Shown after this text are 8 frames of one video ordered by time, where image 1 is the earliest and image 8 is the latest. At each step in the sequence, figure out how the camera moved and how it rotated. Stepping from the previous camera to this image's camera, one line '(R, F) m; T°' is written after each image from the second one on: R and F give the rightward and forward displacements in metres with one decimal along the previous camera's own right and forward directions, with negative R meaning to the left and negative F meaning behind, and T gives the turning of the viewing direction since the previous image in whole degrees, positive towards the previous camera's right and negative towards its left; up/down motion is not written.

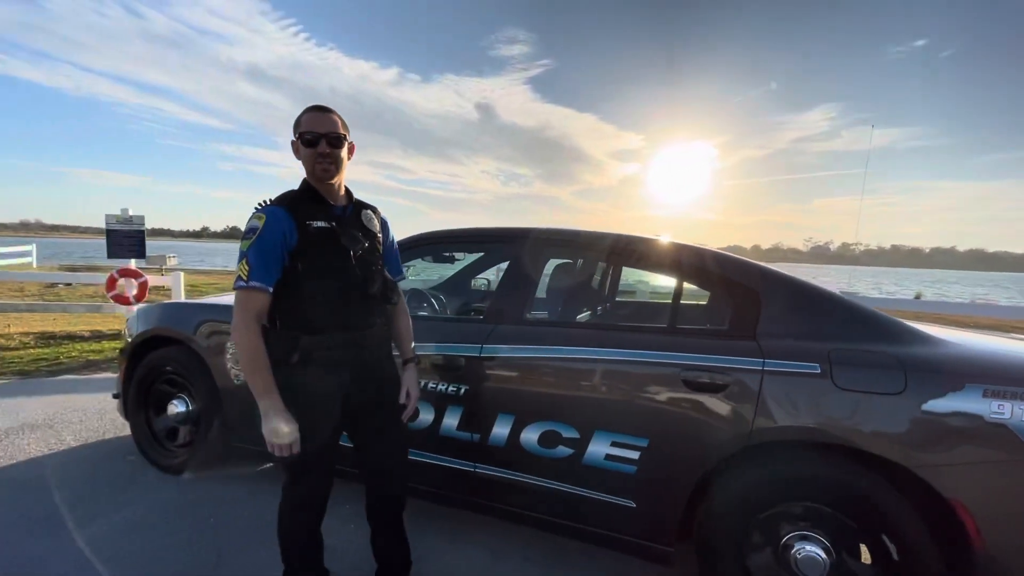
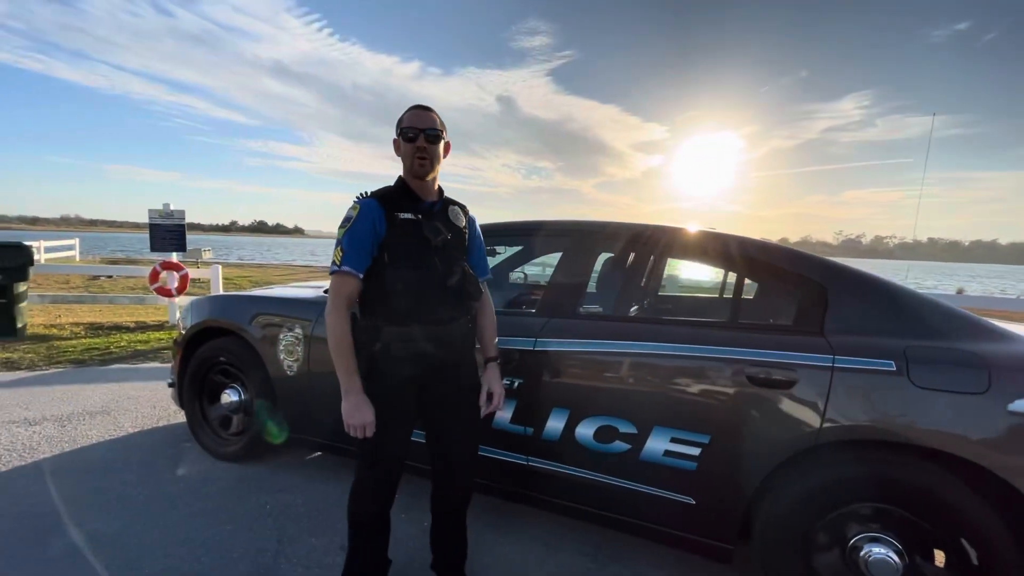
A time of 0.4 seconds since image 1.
(-0.2, 0.0) m; -3°
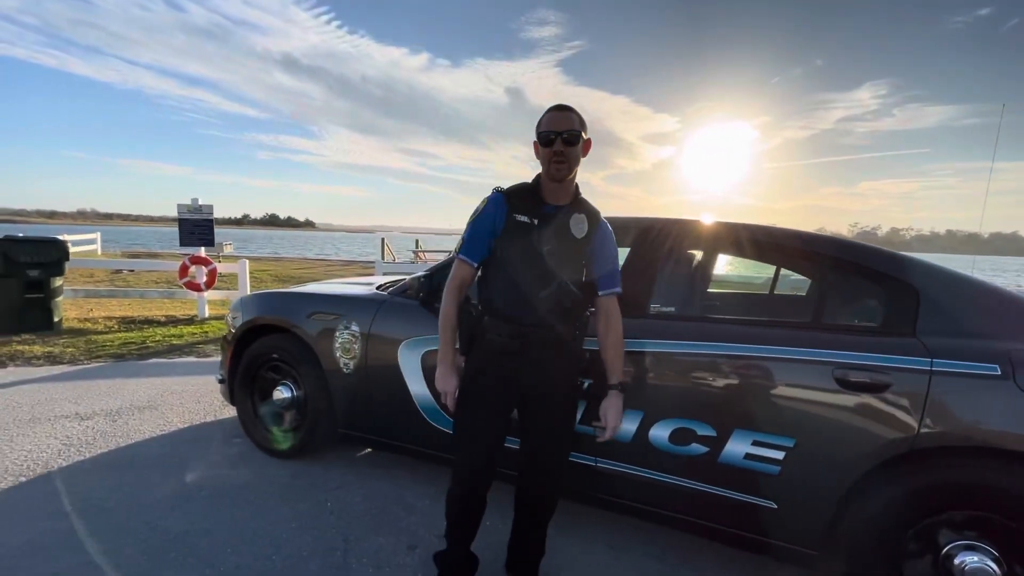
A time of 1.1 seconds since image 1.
(-0.3, 0.0) m; -1°
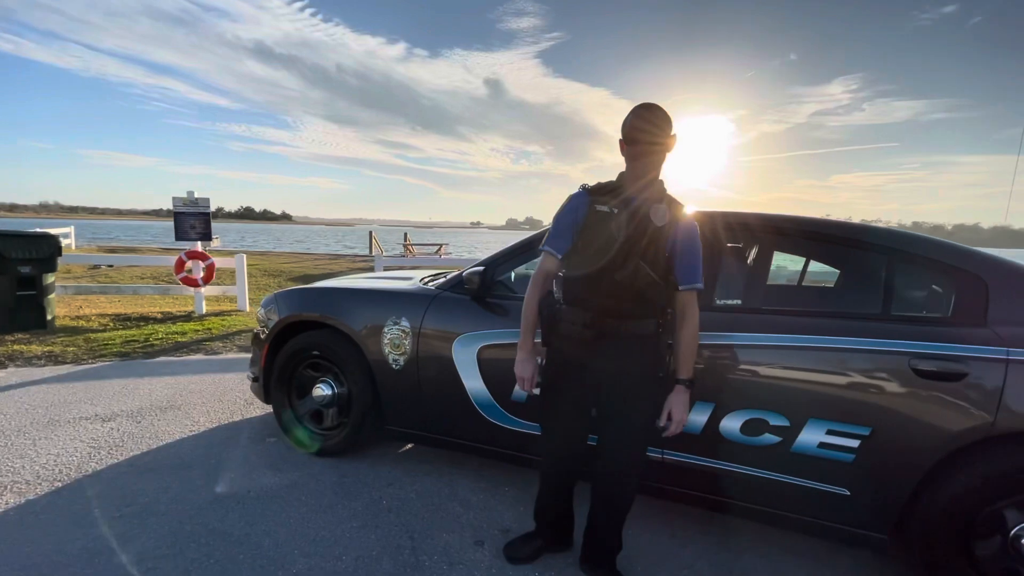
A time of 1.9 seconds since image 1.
(-0.4, 0.0) m; +2°
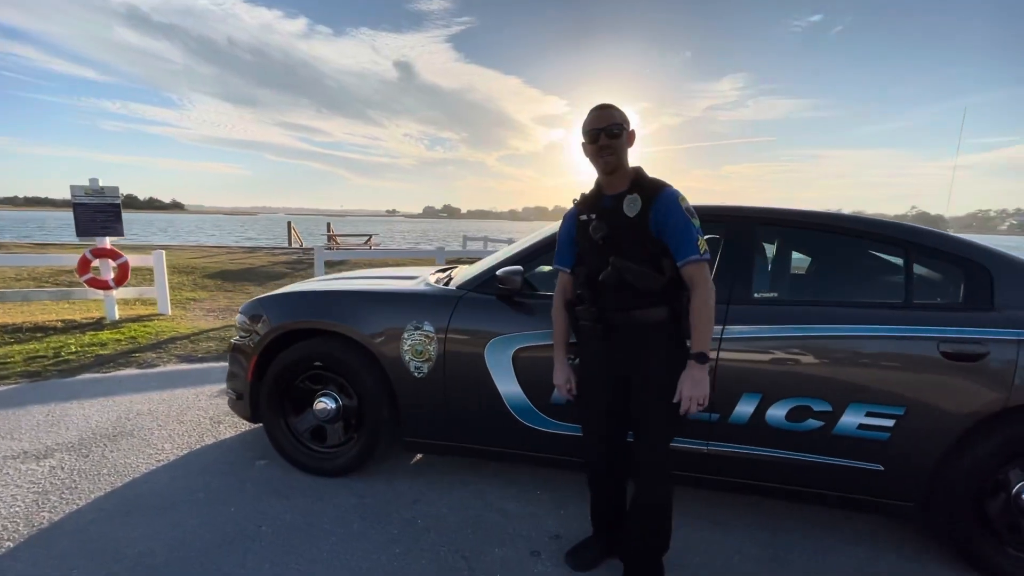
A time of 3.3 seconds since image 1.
(-0.6, +0.2) m; +10°
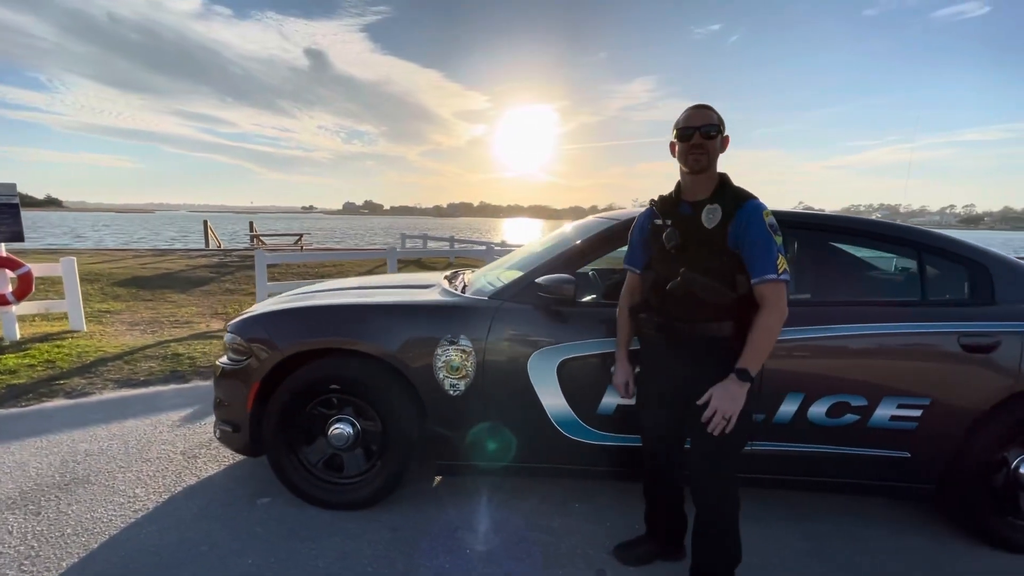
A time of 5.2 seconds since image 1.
(-0.6, +0.2) m; +9°
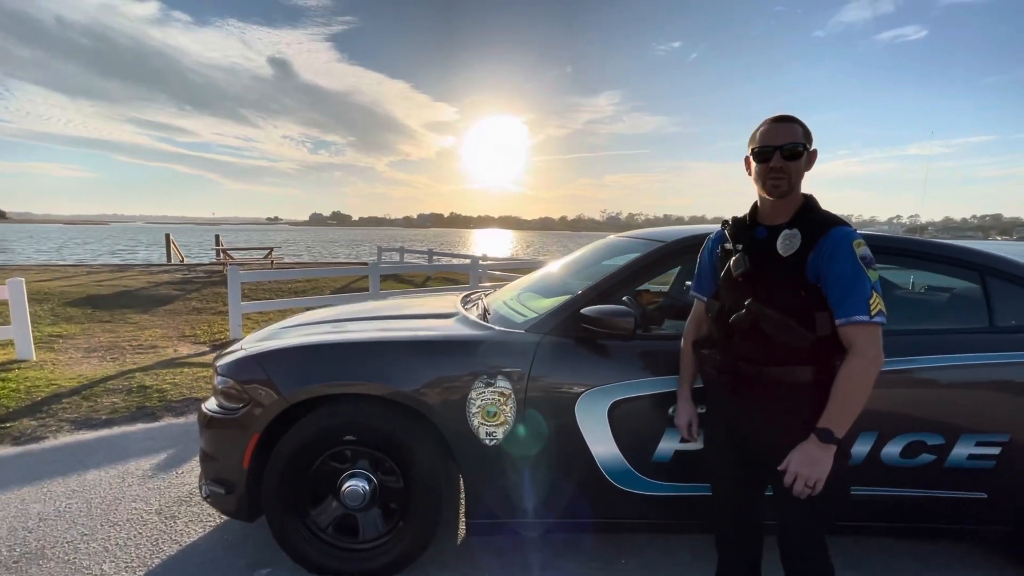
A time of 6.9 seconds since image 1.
(-0.3, +0.3) m; +3°
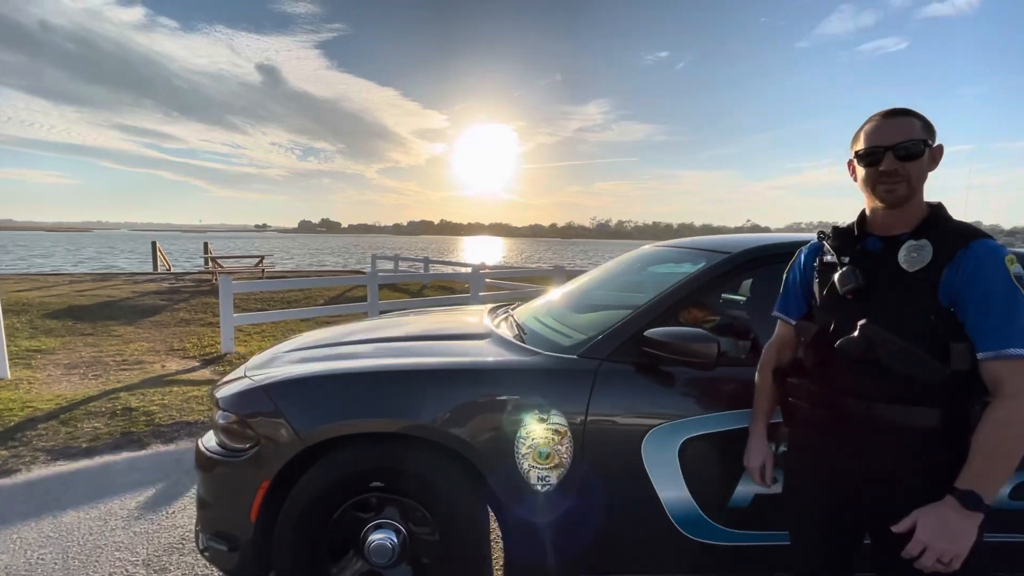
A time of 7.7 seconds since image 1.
(-0.3, +0.3) m; +1°
